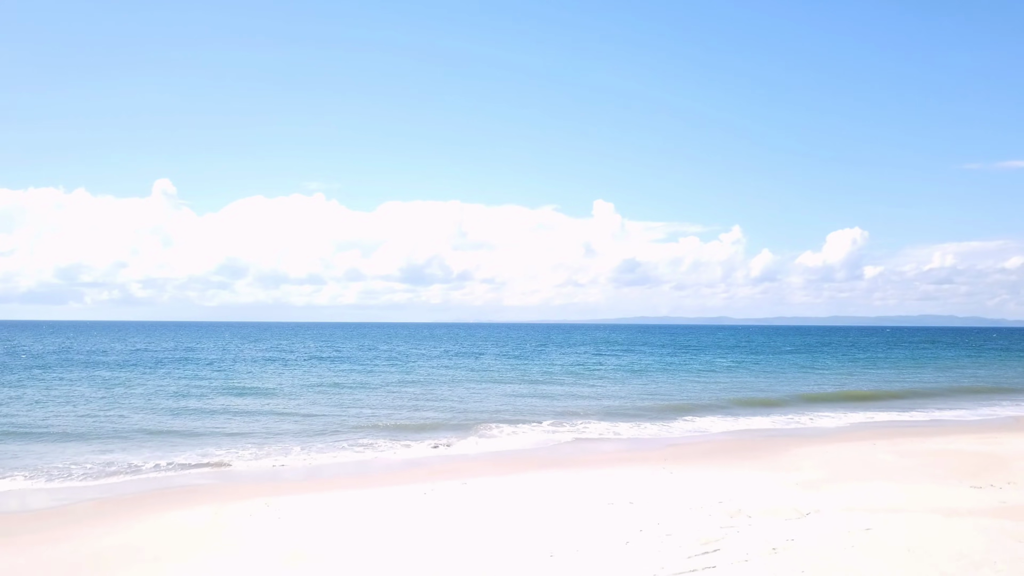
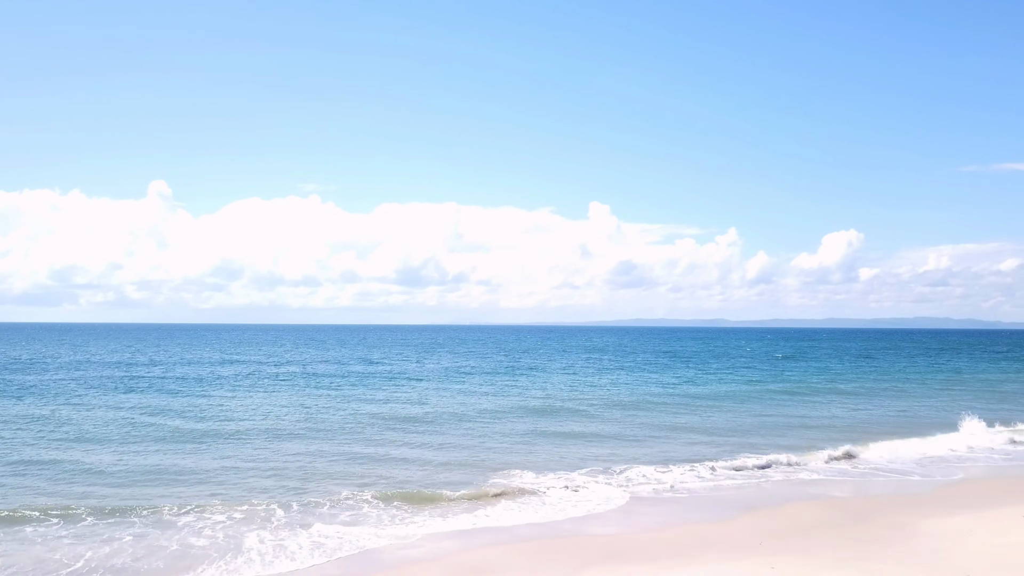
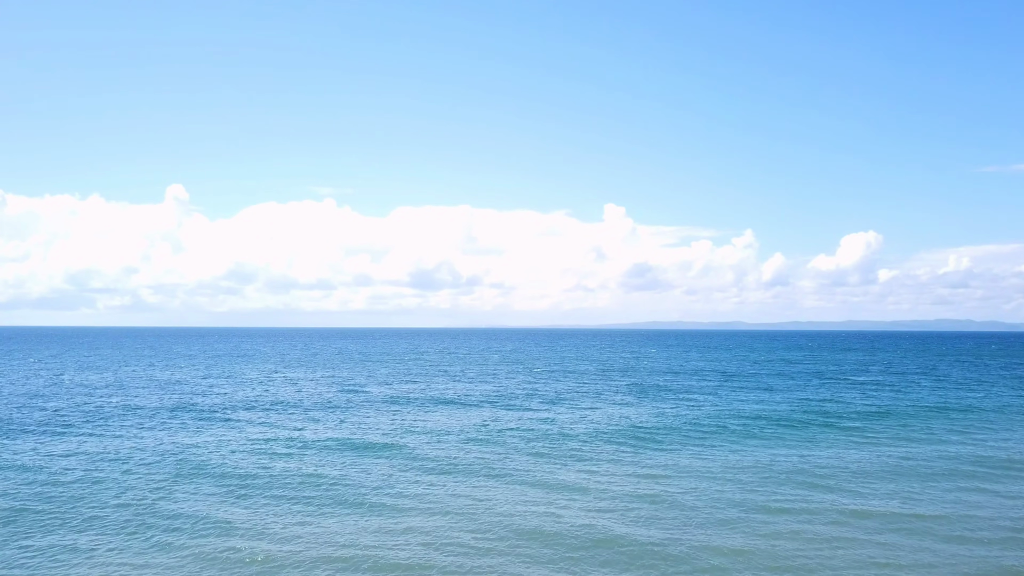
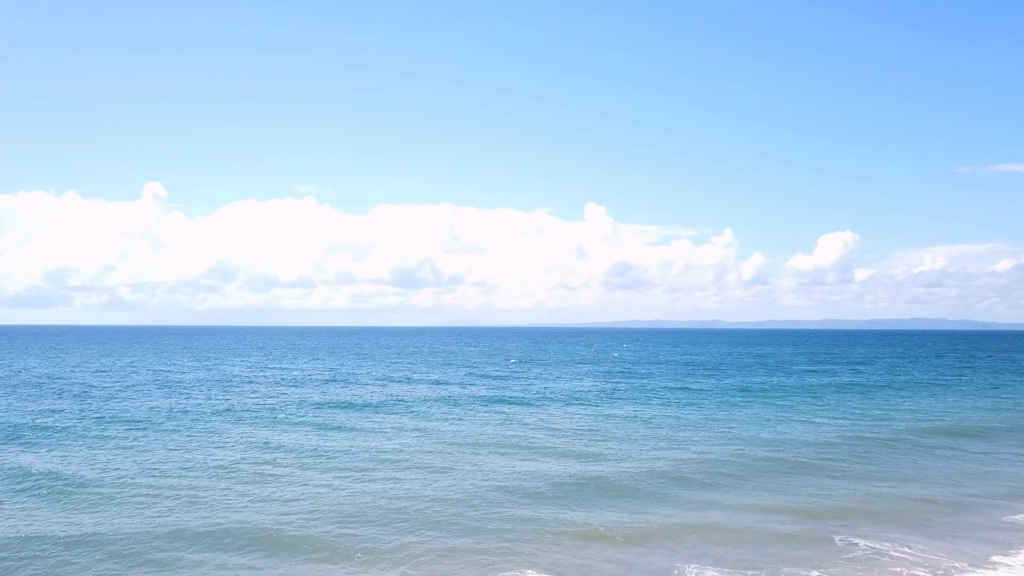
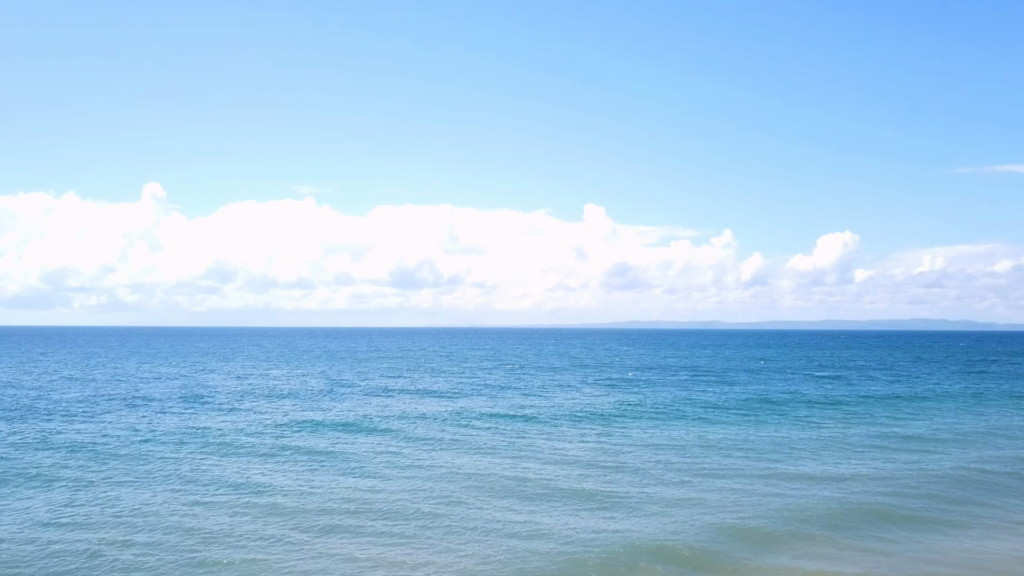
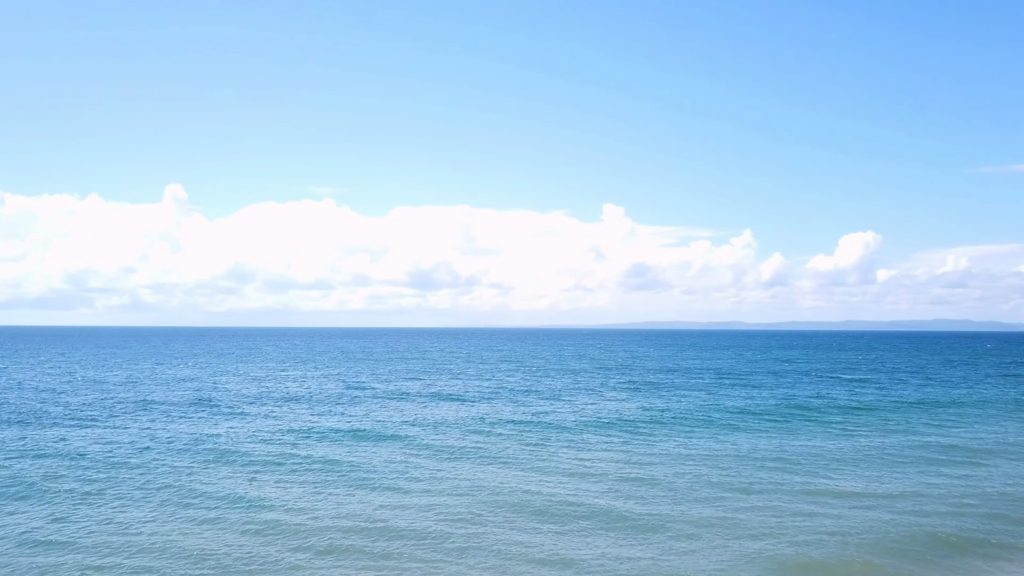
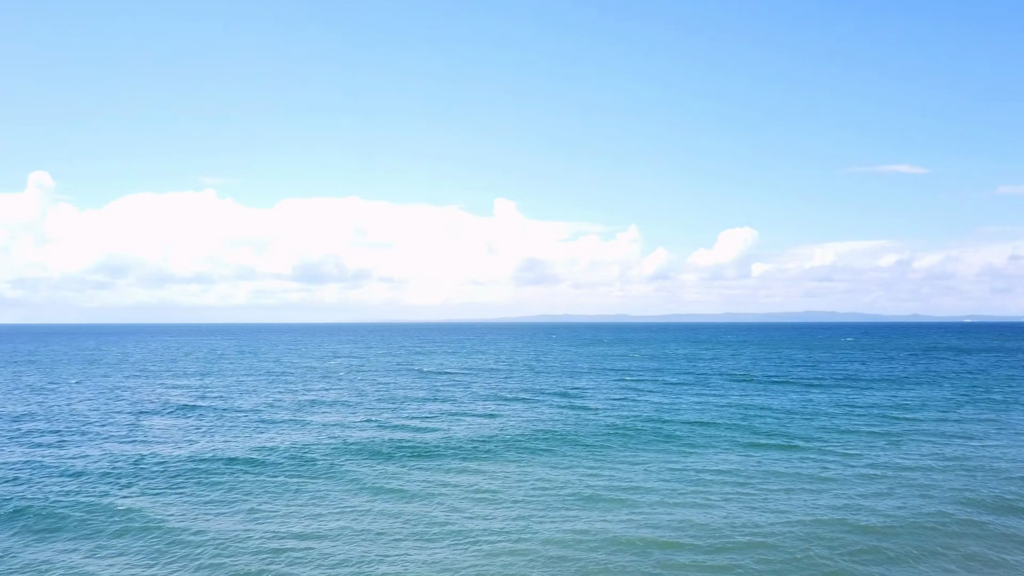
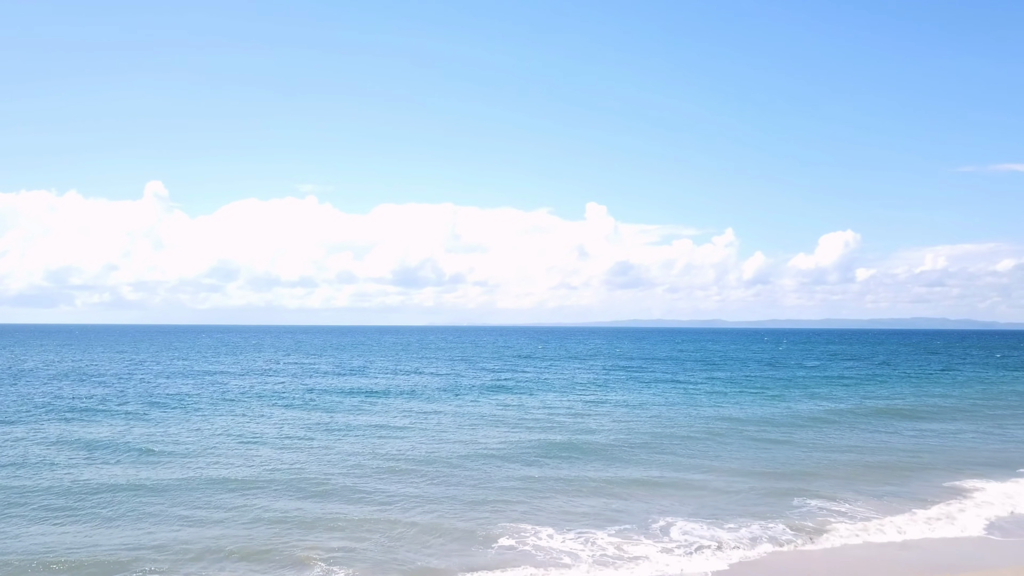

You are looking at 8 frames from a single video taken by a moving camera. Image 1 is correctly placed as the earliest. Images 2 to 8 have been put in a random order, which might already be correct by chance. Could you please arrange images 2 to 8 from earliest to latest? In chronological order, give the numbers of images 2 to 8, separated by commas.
2, 8, 4, 5, 6, 3, 7
